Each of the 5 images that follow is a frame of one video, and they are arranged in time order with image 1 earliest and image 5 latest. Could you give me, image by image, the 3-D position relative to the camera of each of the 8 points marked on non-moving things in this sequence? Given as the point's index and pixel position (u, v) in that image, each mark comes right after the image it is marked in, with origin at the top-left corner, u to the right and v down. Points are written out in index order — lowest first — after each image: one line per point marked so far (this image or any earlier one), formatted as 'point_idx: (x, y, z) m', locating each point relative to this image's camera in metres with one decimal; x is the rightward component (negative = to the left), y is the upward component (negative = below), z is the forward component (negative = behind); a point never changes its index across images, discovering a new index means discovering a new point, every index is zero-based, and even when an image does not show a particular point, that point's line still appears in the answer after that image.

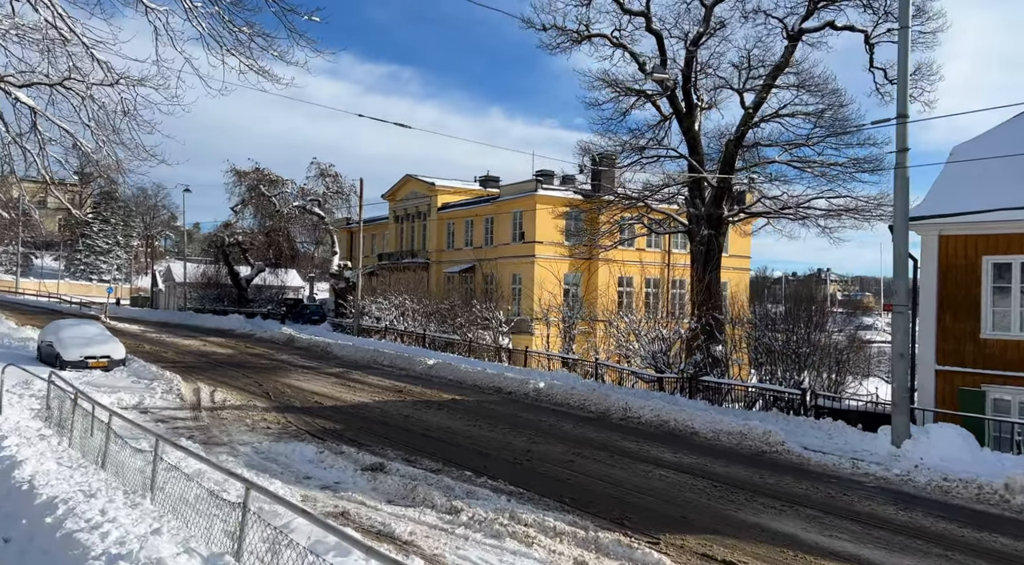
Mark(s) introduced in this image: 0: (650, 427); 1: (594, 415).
0: (+2.3, -2.4, +14.9) m
1: (+1.5, -2.4, +16.1) m
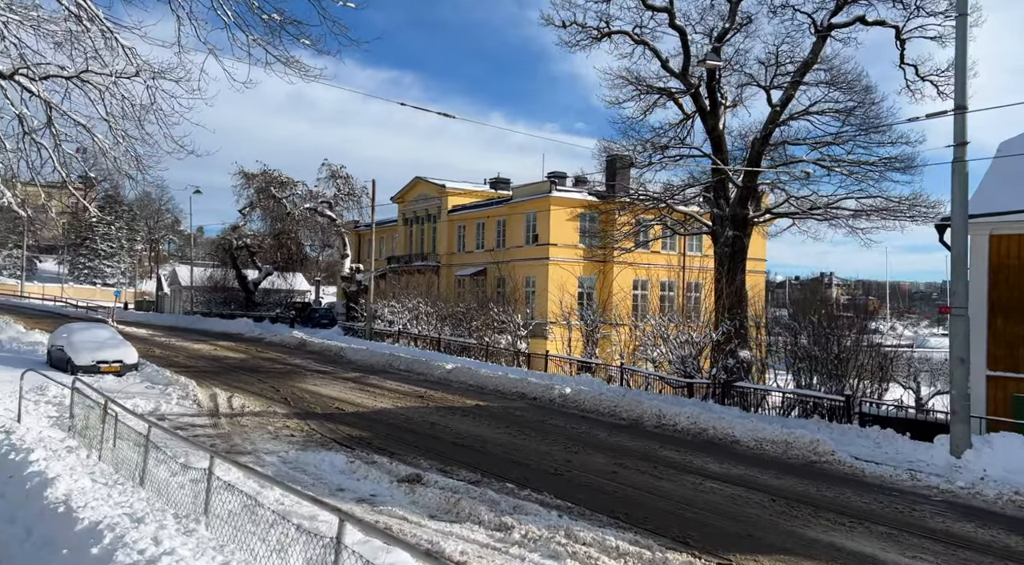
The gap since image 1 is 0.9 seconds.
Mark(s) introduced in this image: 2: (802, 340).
0: (+2.8, -2.4, +14.4) m
1: (+2.0, -2.4, +15.6) m
2: (+5.5, -1.2, +18.4) m
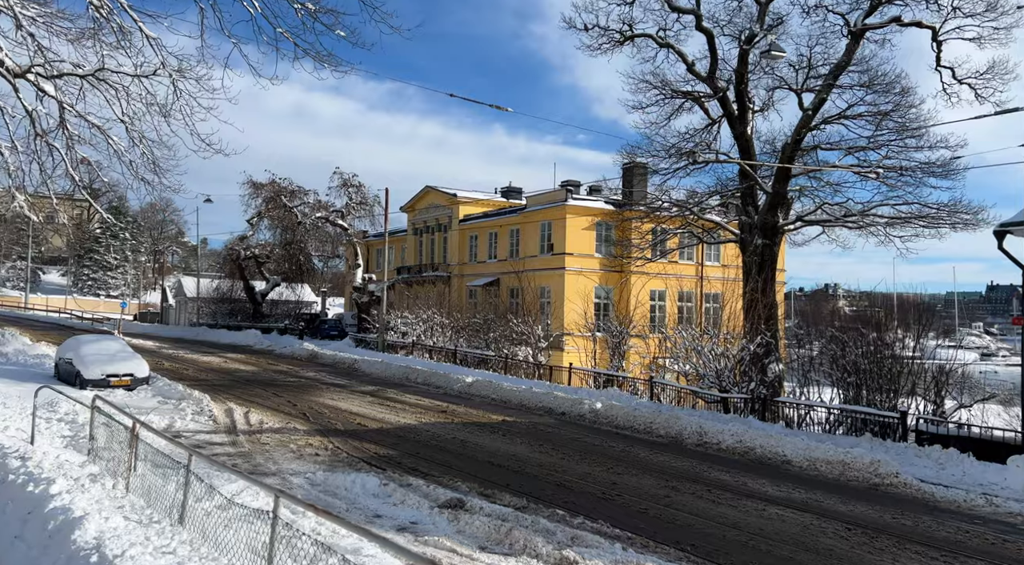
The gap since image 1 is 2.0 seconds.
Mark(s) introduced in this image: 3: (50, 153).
0: (+3.3, -2.6, +13.6) m
1: (+2.5, -2.6, +14.8) m
2: (+6.0, -1.4, +17.6) m
3: (-6.5, +1.8, +12.8) m
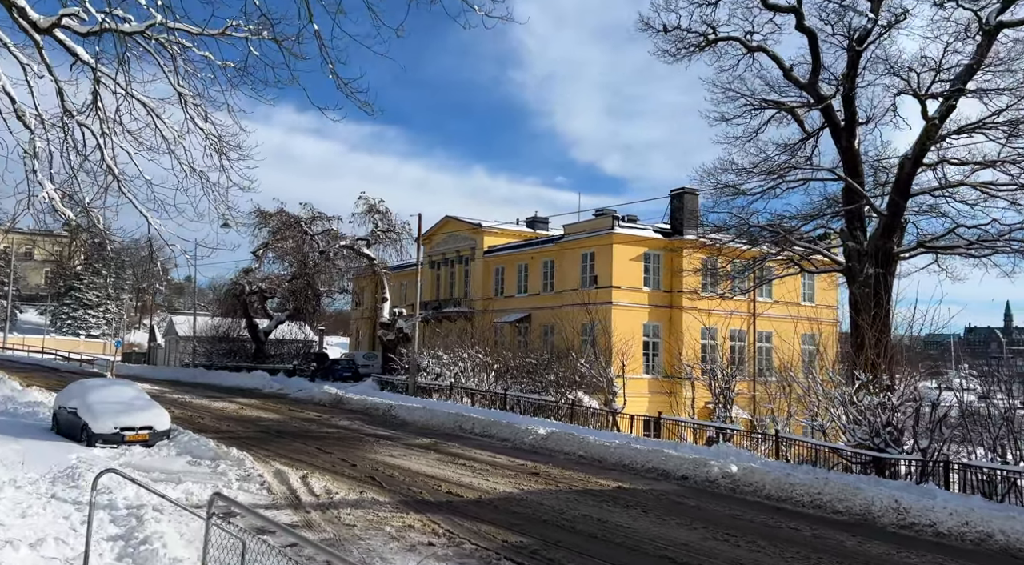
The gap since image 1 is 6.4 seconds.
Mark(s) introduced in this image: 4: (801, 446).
0: (+5.3, -2.9, +10.4) m
1: (+4.4, -3.0, +11.6) m
2: (+7.9, -1.9, +14.6) m
3: (-4.6, +1.5, +9.6) m
4: (+5.2, -3.0, +16.3) m
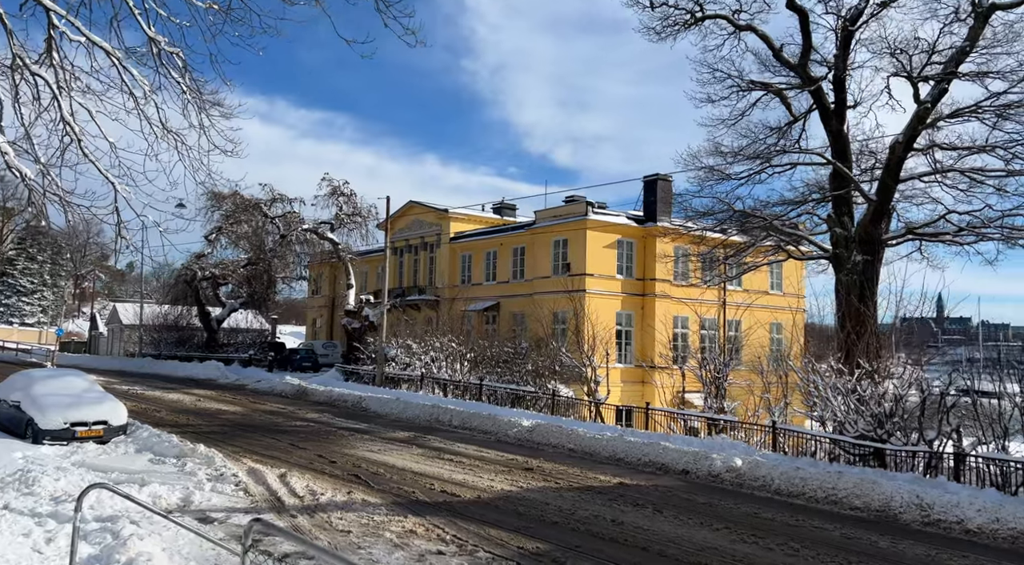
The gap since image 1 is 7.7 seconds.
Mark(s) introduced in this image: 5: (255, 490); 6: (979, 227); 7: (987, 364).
0: (+5.4, -2.8, +9.7) m
1: (+4.5, -2.8, +10.9) m
2: (+7.8, -1.7, +14.0) m
3: (-4.4, +1.7, +8.3) m
4: (+5.0, -2.7, +15.6) m
5: (-3.3, -2.7, +11.6) m
6: (+9.8, +1.2, +18.9) m
7: (+7.7, -1.3, +14.7) m
